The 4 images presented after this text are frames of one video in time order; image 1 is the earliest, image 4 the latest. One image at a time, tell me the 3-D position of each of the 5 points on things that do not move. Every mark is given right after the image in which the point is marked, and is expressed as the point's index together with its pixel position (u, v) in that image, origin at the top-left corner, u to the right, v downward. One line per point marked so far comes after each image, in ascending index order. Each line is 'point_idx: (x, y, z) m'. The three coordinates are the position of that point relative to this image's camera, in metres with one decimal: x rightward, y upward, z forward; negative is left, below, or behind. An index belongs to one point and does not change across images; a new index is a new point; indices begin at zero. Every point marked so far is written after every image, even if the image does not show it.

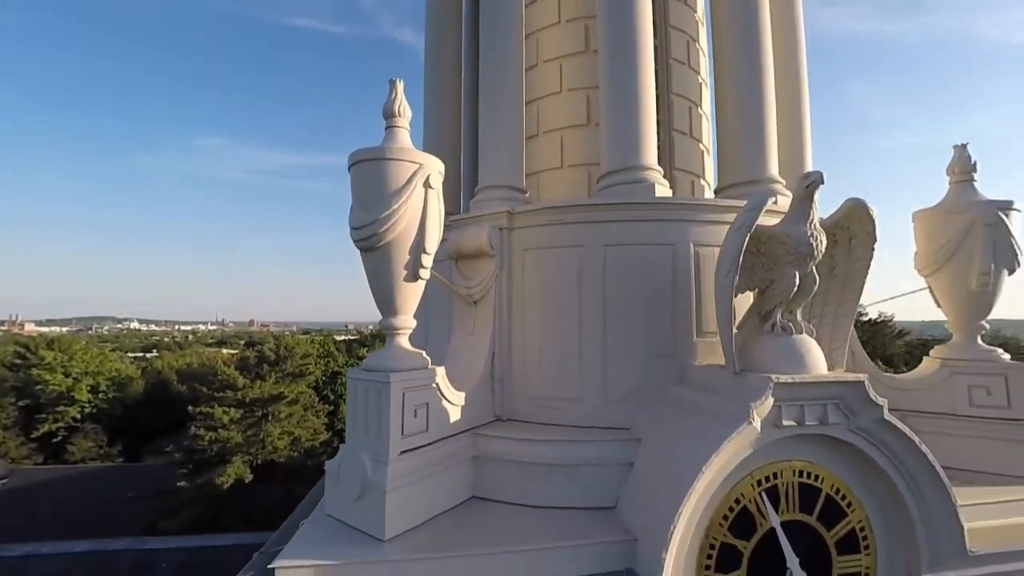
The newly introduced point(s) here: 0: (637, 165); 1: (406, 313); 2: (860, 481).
0: (+1.6, +1.6, +7.1) m
1: (-1.1, -0.3, +6.1) m
2: (+3.6, -2.0, +5.8) m
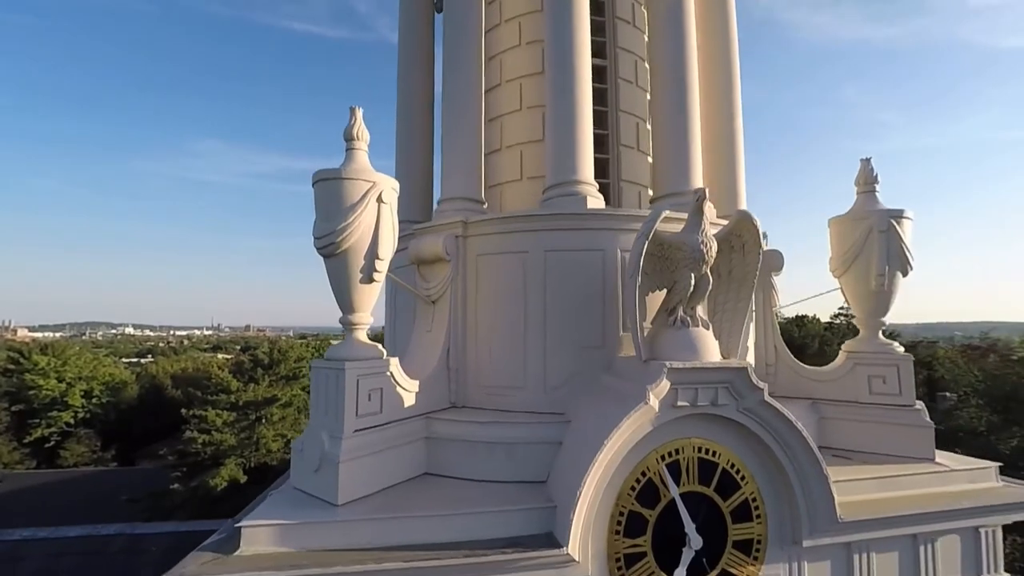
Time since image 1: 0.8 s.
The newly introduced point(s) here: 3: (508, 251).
0: (+0.9, +1.6, +8.1) m
1: (-1.9, -0.3, +7.0) m
2: (+2.9, -2.0, +6.7) m
3: (-0.1, +0.5, +7.9) m
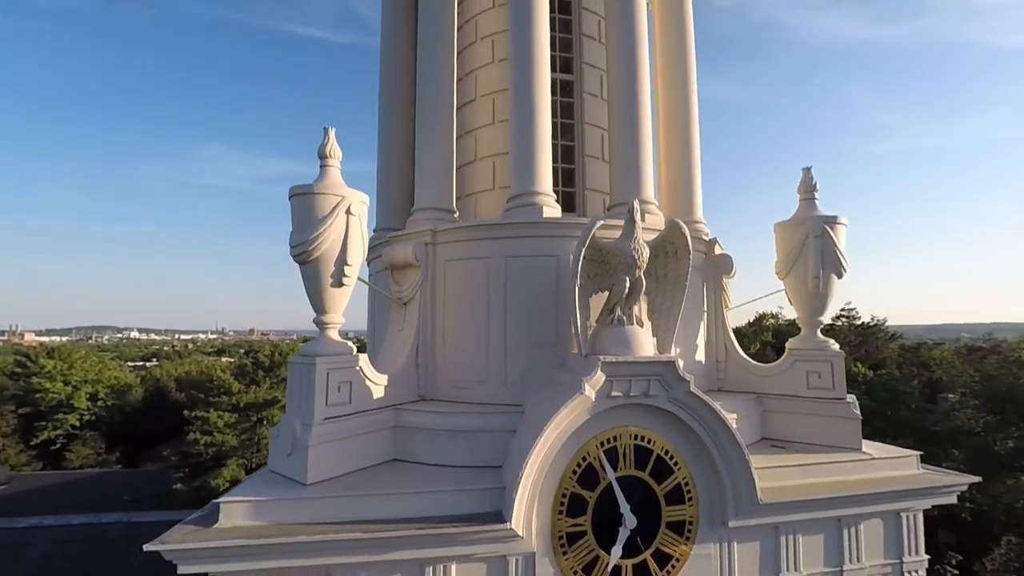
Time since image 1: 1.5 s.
0: (+0.3, +1.5, +8.8) m
1: (-2.5, -0.3, +7.7) m
2: (+2.3, -2.1, +7.4) m
3: (-0.7, +0.5, +8.6) m
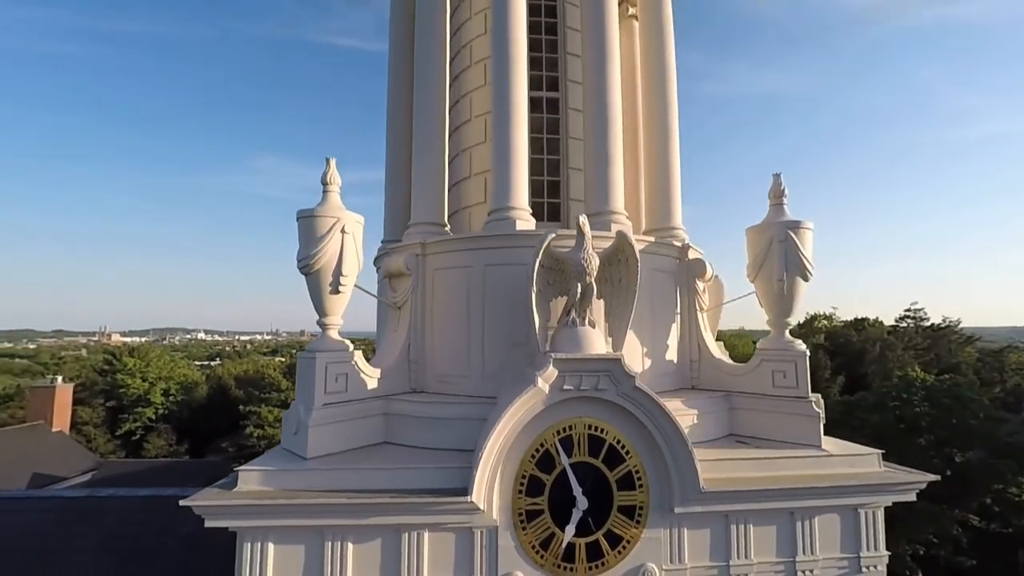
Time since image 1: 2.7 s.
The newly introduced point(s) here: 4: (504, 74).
0: (0.0, +1.4, +9.8) m
1: (-2.9, -0.4, +9.0) m
2: (+1.8, -2.1, +8.2) m
3: (-1.0, +0.4, +9.8) m
4: (-0.1, +3.8, +9.8) m
